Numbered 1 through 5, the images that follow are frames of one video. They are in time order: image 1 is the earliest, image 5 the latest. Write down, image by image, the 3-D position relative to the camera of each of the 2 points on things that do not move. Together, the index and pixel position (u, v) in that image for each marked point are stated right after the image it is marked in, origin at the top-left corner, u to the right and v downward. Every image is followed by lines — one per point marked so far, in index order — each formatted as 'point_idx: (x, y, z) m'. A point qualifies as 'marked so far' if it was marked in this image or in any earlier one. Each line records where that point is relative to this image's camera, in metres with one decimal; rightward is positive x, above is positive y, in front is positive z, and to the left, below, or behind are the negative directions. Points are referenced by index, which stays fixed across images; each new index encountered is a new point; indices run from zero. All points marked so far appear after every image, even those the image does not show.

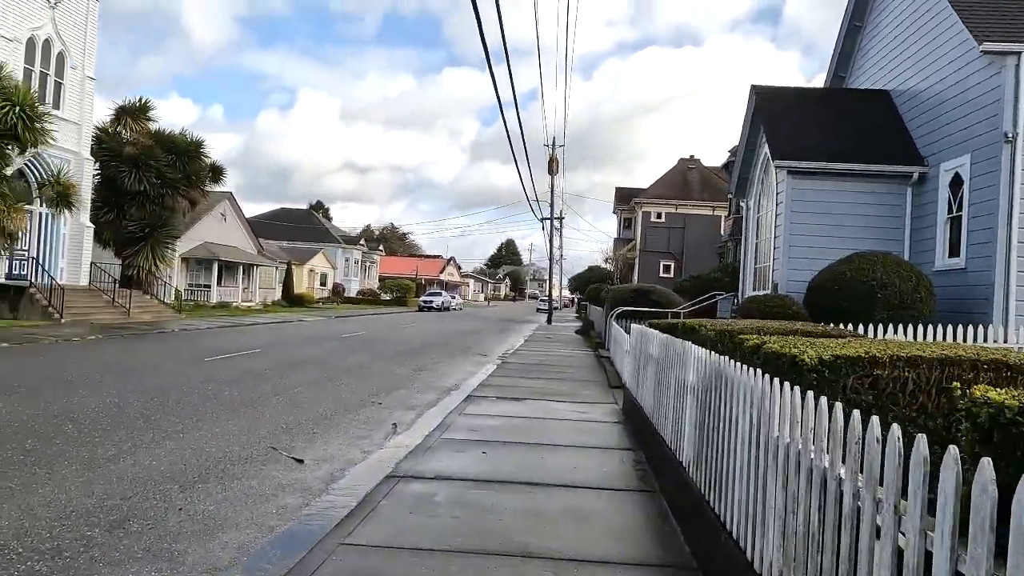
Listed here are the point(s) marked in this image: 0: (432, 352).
0: (-2.2, -1.8, +18.7) m
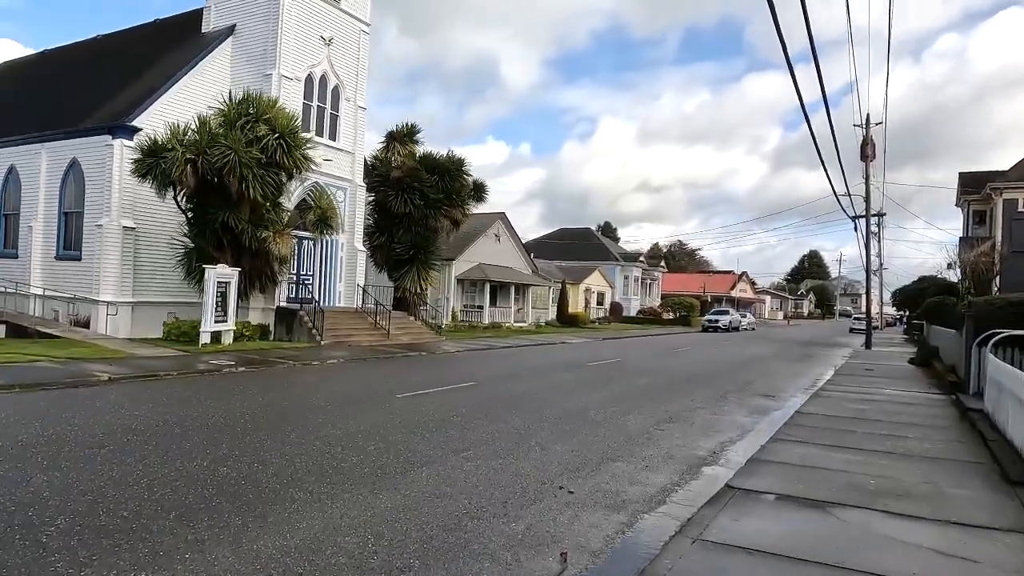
0: (+4.0, -2.2, +14.1) m
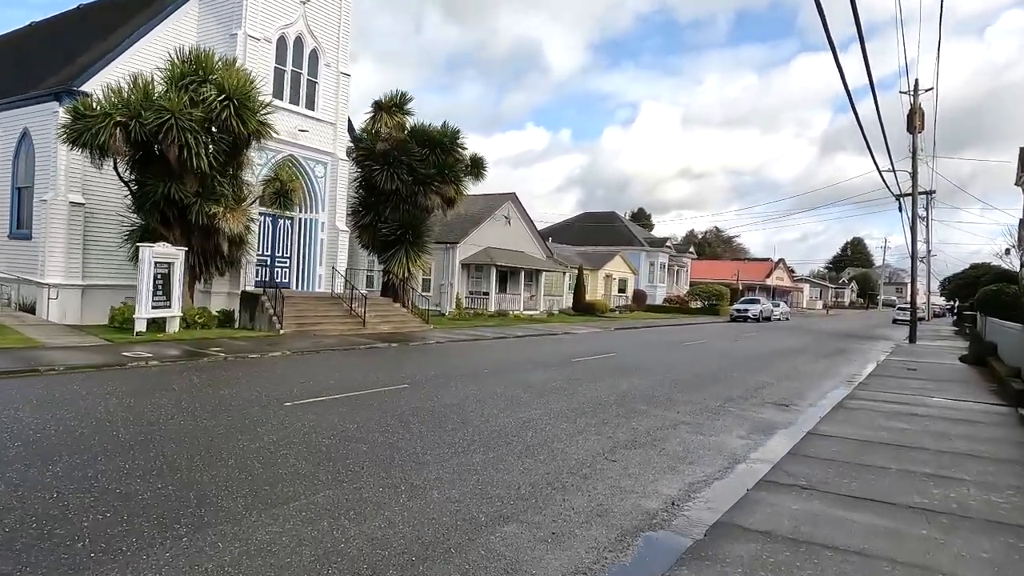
0: (+3.1, -1.8, +11.4) m
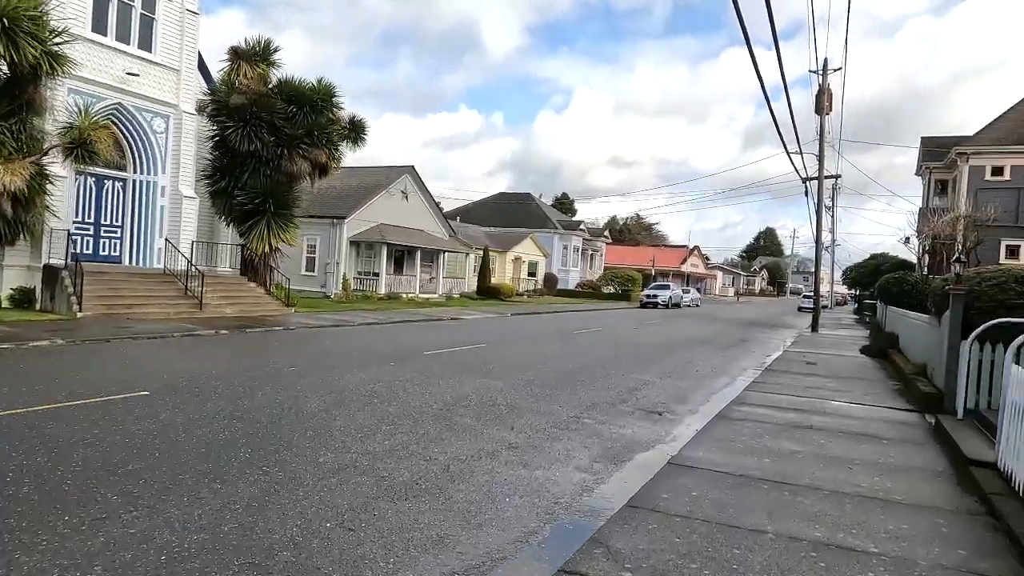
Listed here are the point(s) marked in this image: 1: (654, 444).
0: (+0.5, -1.5, +9.0) m
1: (+1.5, -1.7, +7.2) m
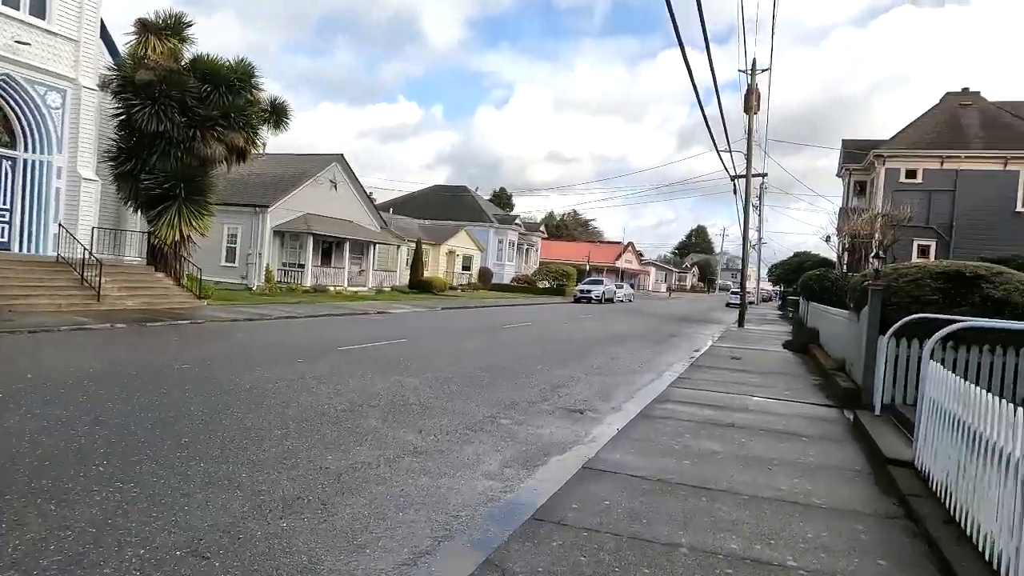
0: (-0.6, -1.4, +8.5) m
1: (+0.6, -1.6, +6.8) m
